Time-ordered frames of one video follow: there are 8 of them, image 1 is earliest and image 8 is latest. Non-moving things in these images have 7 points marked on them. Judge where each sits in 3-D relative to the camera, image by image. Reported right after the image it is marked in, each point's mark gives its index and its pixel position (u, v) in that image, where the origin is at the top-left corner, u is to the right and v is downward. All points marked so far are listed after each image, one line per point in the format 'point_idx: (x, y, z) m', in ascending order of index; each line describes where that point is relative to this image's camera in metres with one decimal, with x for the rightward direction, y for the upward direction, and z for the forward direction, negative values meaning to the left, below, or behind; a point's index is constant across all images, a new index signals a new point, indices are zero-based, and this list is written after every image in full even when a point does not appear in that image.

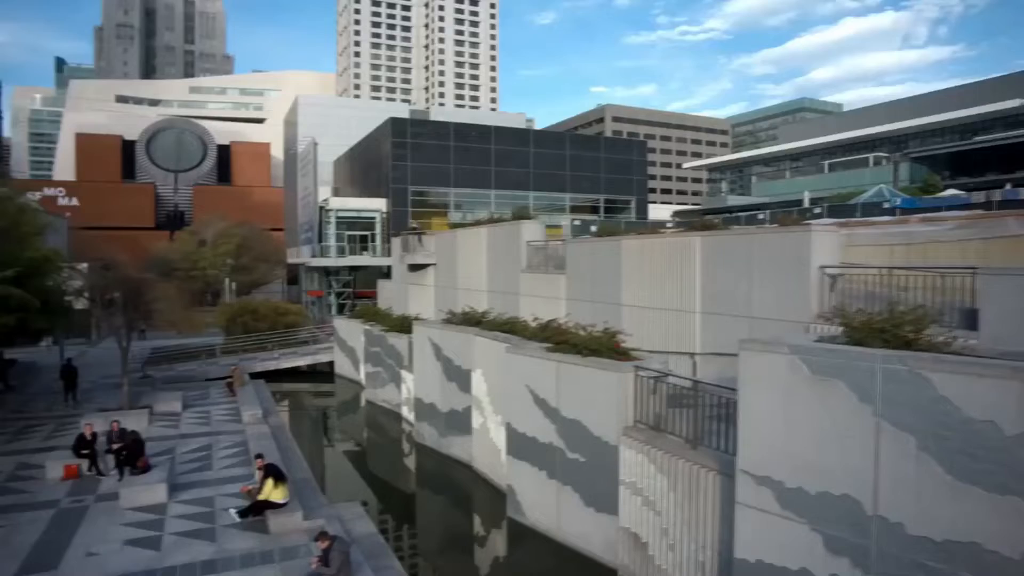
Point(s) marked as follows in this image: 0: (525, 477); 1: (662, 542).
0: (+0.2, -3.3, +13.5) m
1: (+2.0, -3.4, +10.2) m
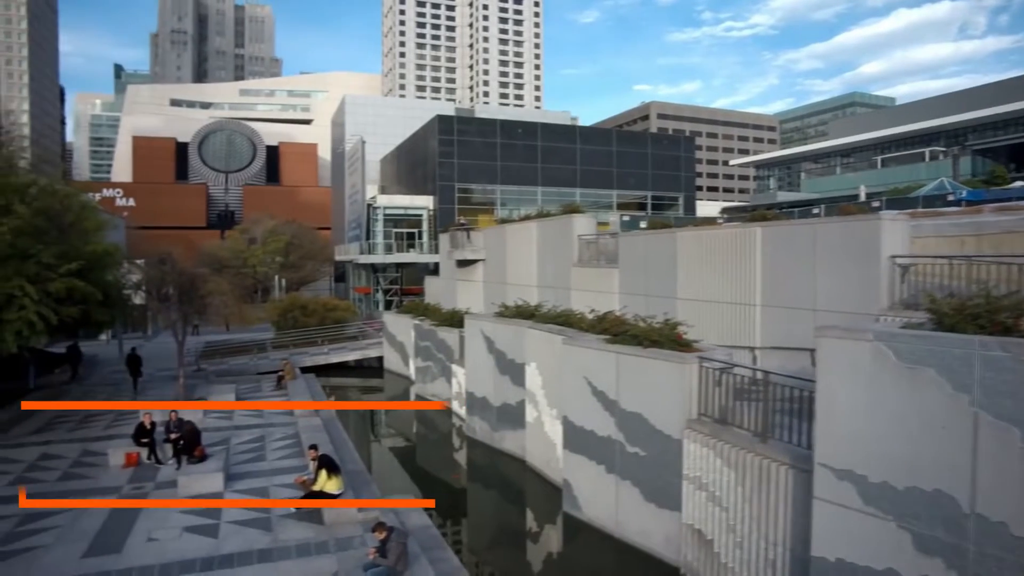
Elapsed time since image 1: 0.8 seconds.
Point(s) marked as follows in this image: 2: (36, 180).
0: (+1.2, -3.2, +13.2) m
1: (+2.8, -3.2, +9.8) m
2: (-11.5, +2.5, +18.6) m
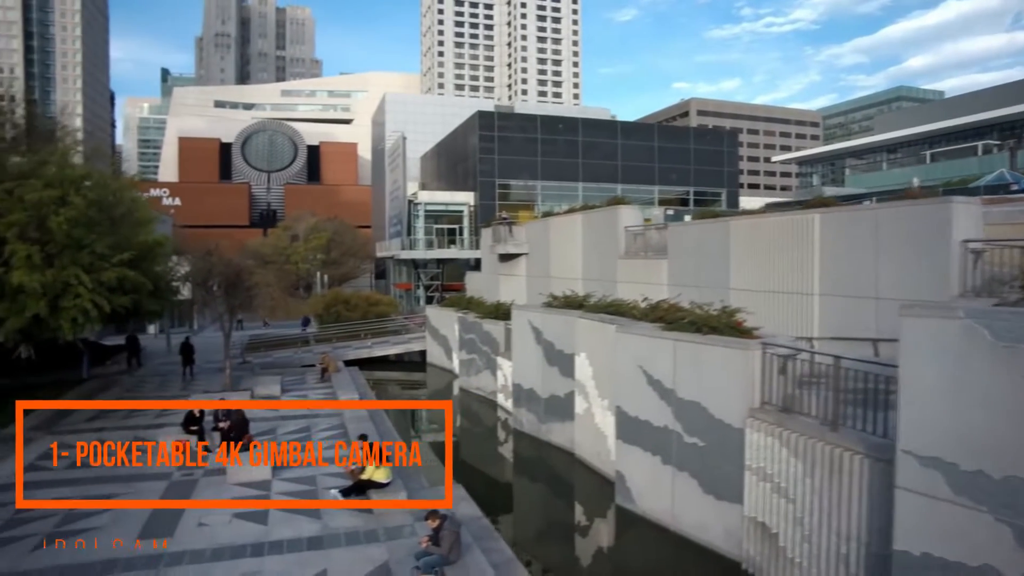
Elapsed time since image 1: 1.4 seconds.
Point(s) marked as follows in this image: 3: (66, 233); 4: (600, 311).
0: (+2.1, -2.9, +12.8) m
1: (+3.5, -3.0, +9.3) m
2: (-10.4, +2.8, +18.8) m
3: (-9.7, +1.2, +16.7) m
4: (+1.8, -0.5, +15.5) m
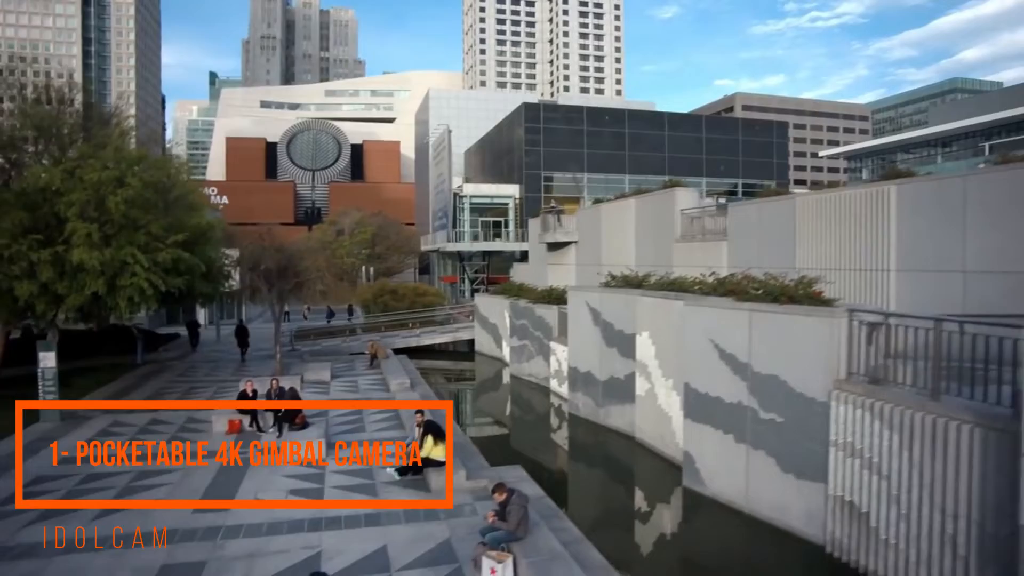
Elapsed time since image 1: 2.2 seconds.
0: (+3.1, -2.5, +12.2) m
1: (+4.3, -2.5, +8.6) m
2: (-9.0, +3.2, +18.8) m
3: (-8.5, +1.6, +16.7) m
4: (+2.9, 0.0, +14.9) m
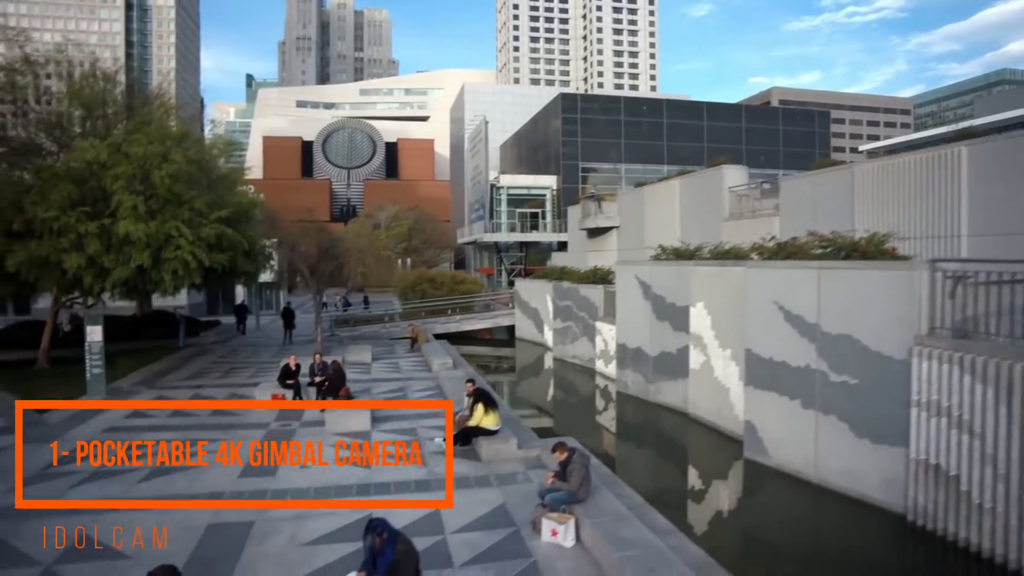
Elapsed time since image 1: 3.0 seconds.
0: (+3.9, -1.9, +11.6) m
1: (+4.9, -1.9, +8.0) m
2: (-7.9, +3.8, +18.7) m
3: (-7.5, +2.2, +16.6) m
4: (+3.8, +0.6, +14.3) m
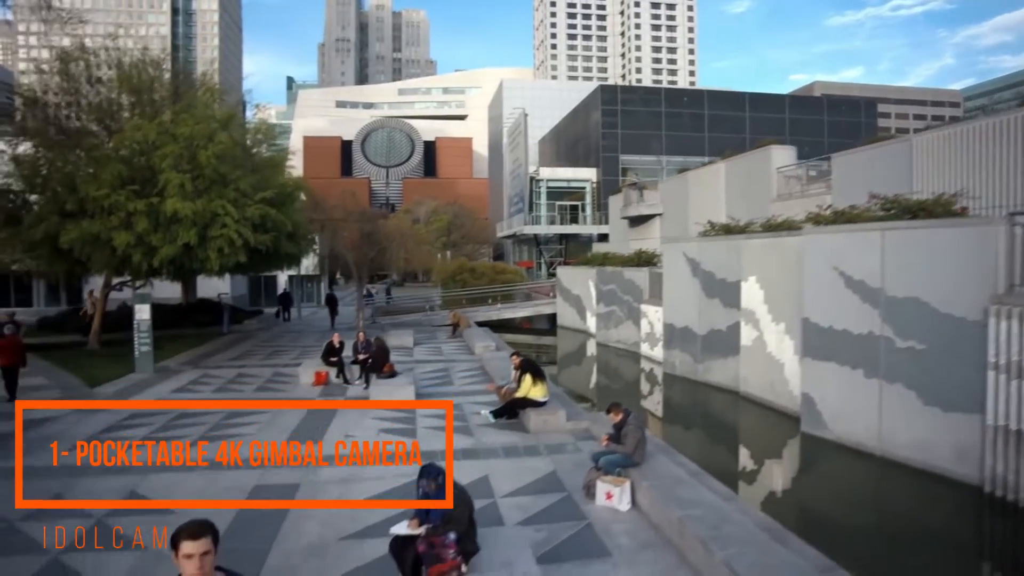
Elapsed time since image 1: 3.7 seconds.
0: (+4.6, -1.4, +11.1) m
1: (+5.5, -1.5, +7.5) m
2: (-6.9, +4.2, +18.8) m
3: (-6.5, +2.7, +16.7) m
4: (+4.7, +1.1, +13.8) m
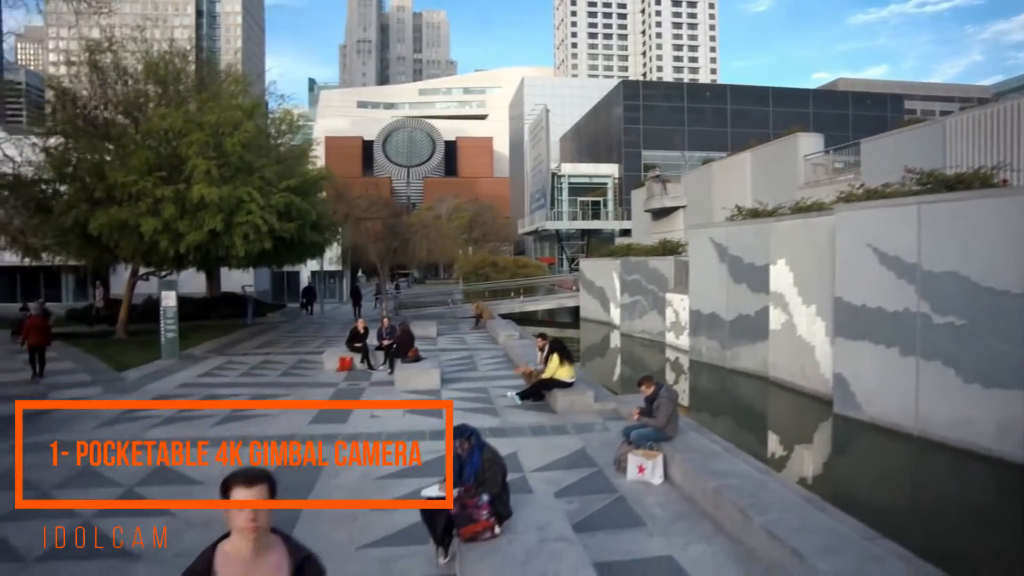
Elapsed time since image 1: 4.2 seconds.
0: (+5.0, -1.1, +10.9) m
1: (+5.8, -1.1, +7.2) m
2: (-6.3, +4.5, +18.9) m
3: (-6.0, +3.0, +16.7) m
4: (+5.1, +1.4, +13.6) m
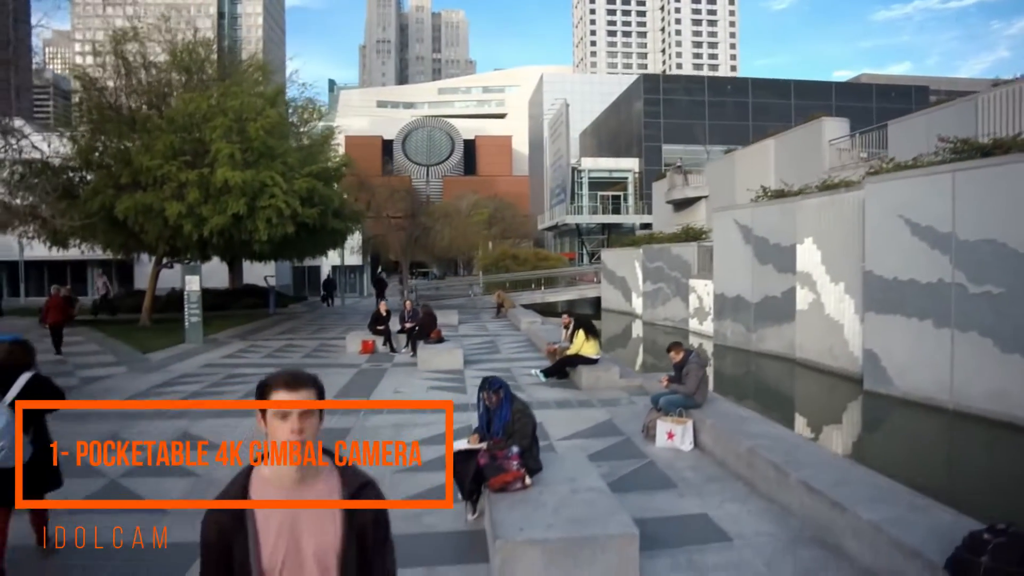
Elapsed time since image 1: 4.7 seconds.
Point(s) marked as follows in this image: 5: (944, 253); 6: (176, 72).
0: (+5.3, -0.7, +10.7) m
1: (+6.0, -0.8, +7.0) m
2: (-5.8, +4.9, +19.0) m
3: (-5.5, +3.3, +16.8) m
4: (+5.6, +1.7, +13.4) m
5: (+5.5, +0.4, +9.8) m
6: (-8.6, +5.5, +19.5) m
